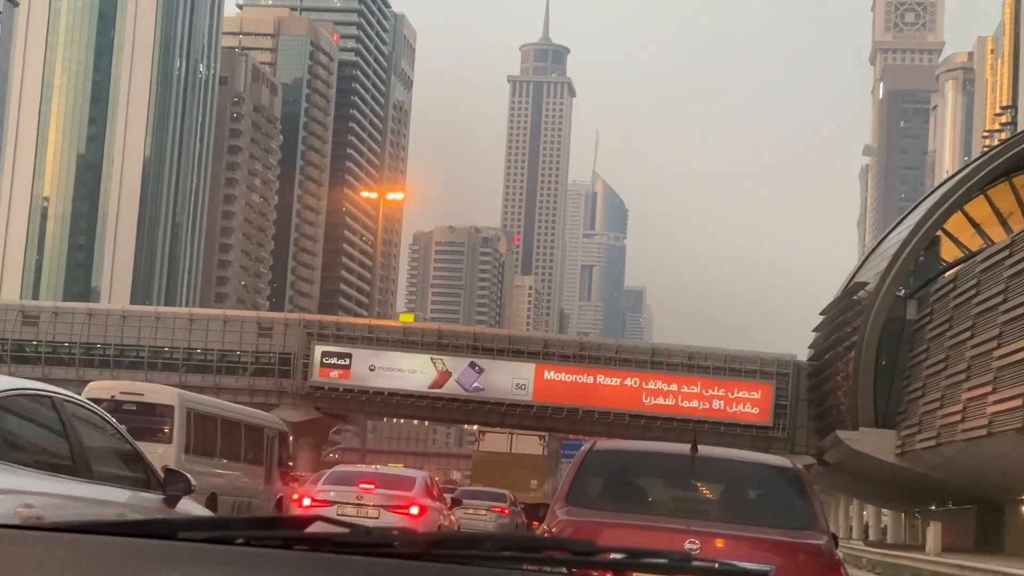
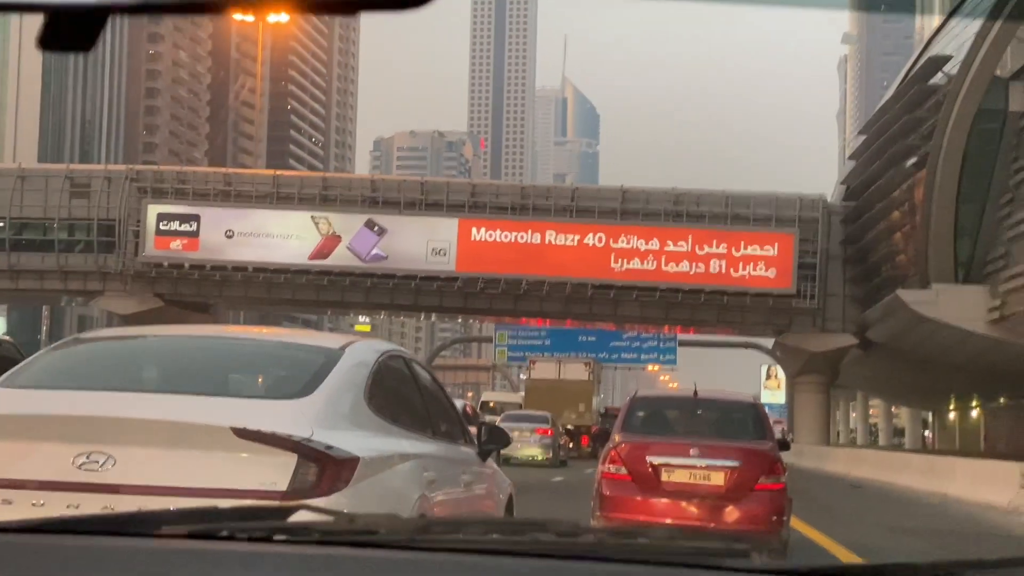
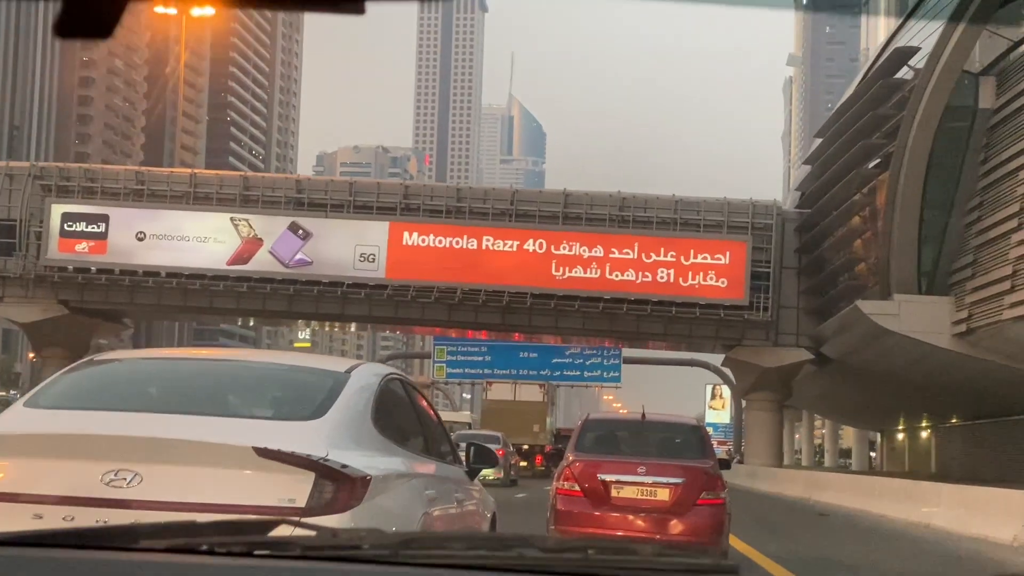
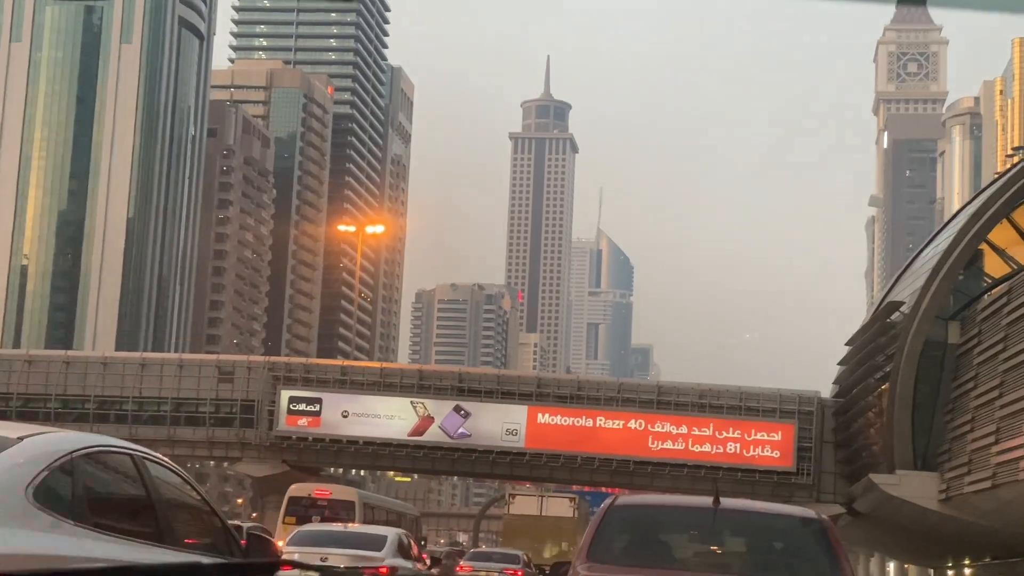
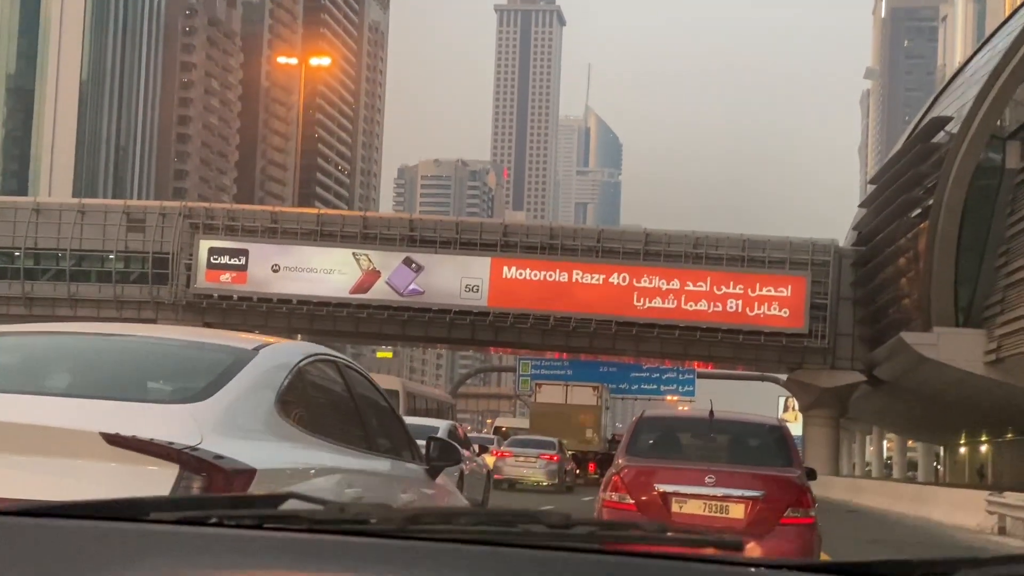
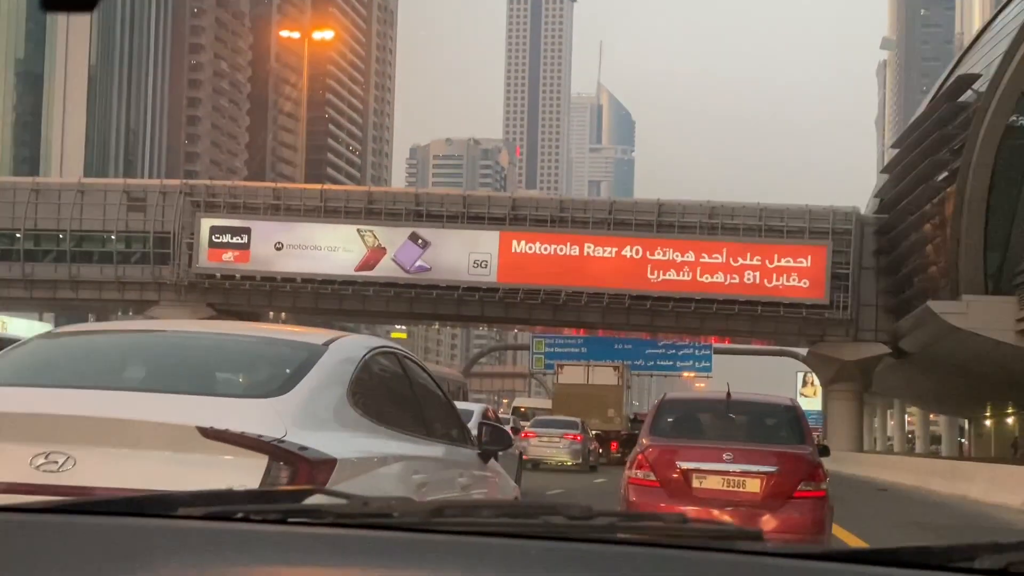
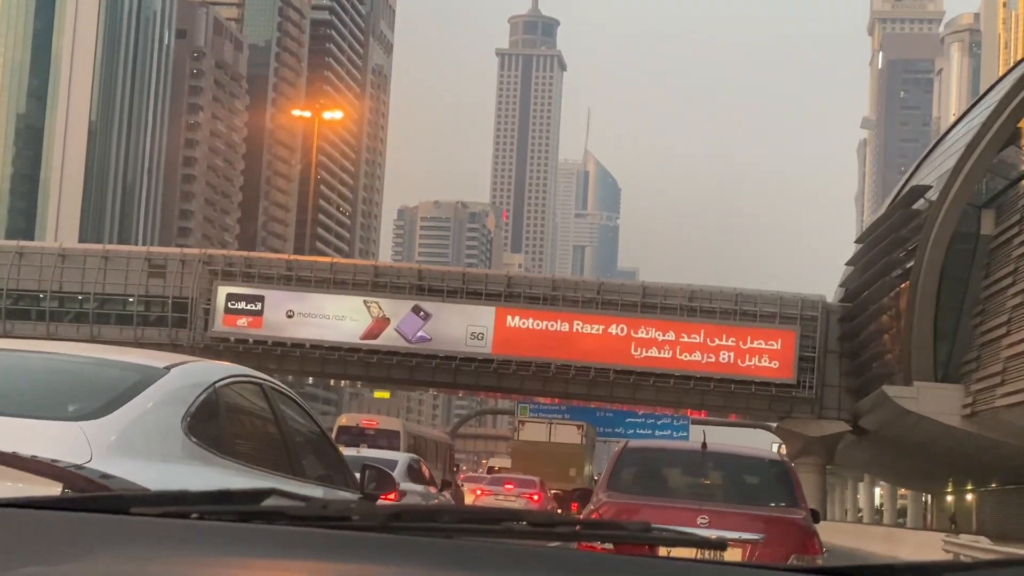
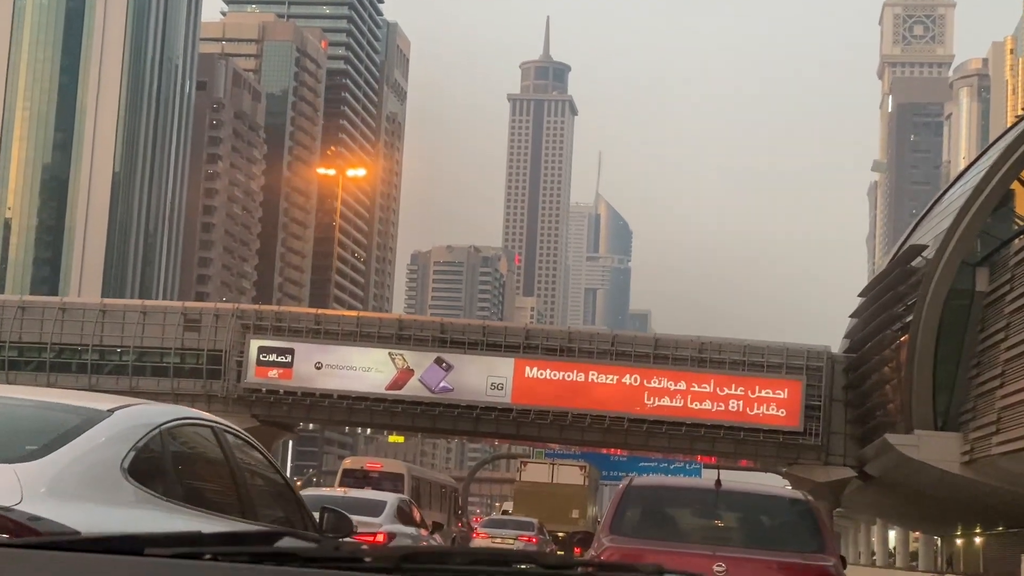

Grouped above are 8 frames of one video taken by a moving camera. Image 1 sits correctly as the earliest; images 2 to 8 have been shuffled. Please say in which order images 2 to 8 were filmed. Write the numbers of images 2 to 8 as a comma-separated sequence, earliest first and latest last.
4, 8, 7, 5, 6, 2, 3
